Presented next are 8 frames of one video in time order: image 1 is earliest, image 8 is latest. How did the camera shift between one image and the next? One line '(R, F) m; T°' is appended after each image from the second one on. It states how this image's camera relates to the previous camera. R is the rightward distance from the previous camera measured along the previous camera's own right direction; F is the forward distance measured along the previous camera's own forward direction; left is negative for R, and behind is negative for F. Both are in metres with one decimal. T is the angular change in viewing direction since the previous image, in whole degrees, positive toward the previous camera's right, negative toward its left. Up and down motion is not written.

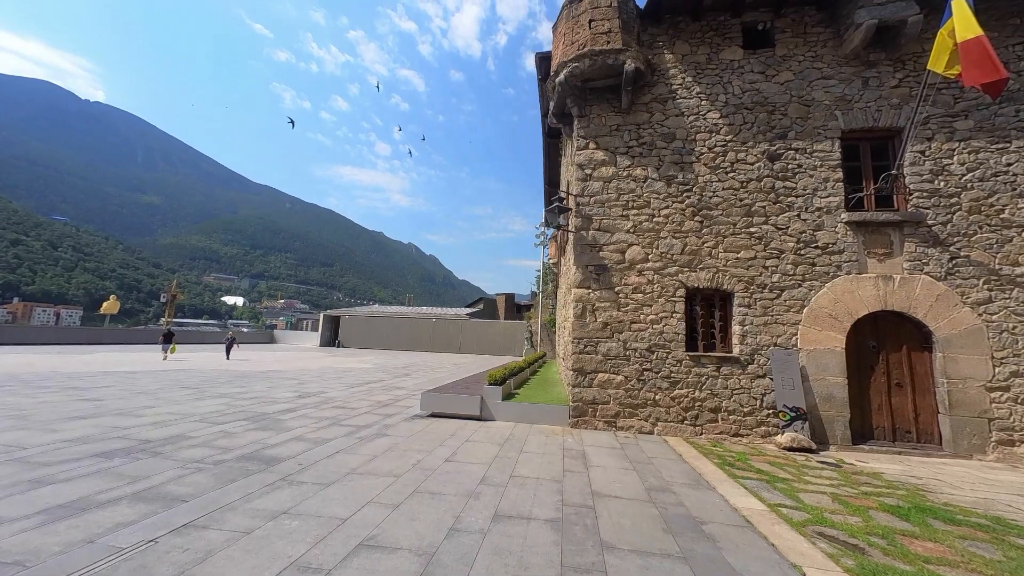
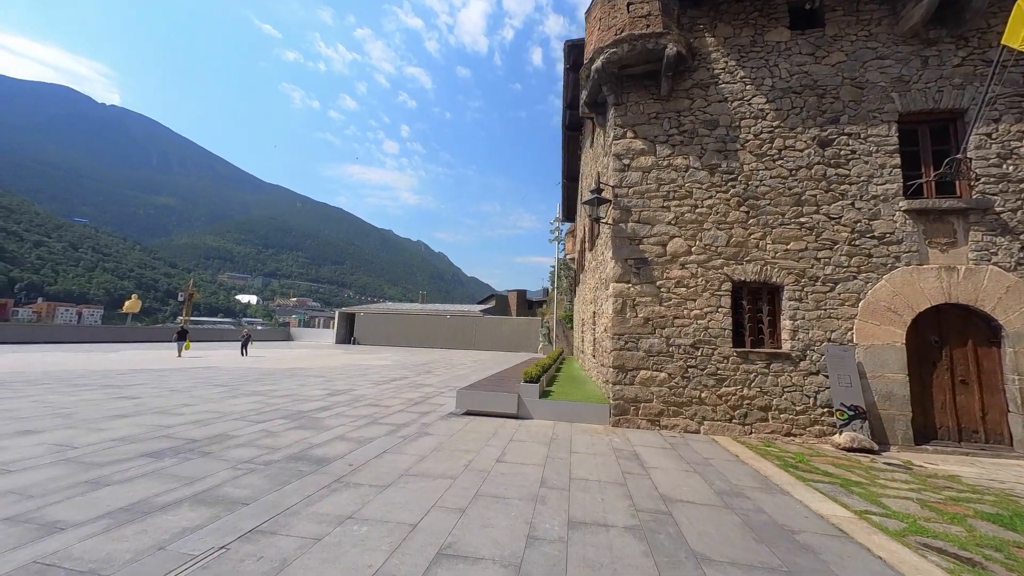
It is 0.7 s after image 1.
(-0.5, +0.2) m; -1°
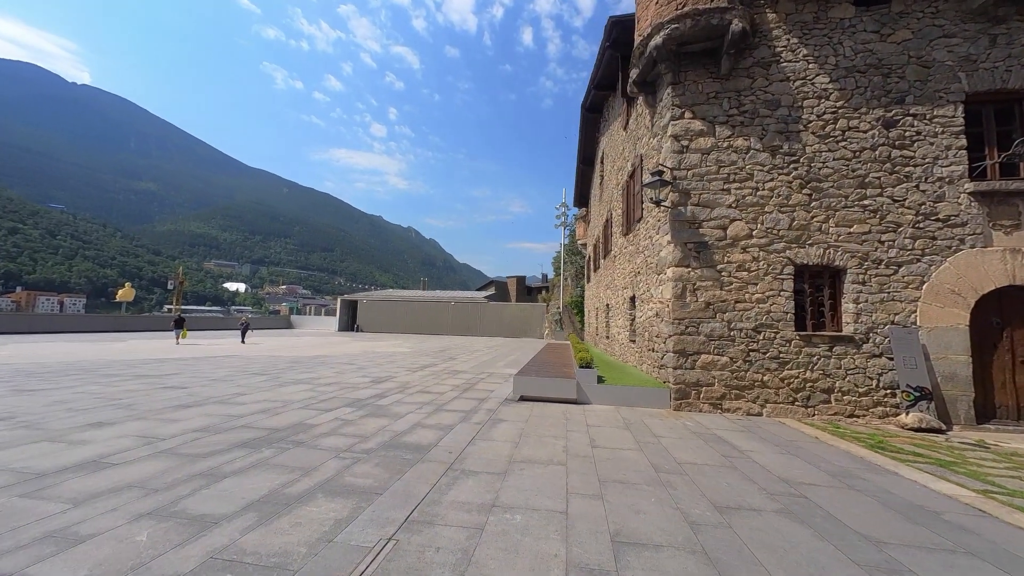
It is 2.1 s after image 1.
(-1.2, +0.1) m; +1°
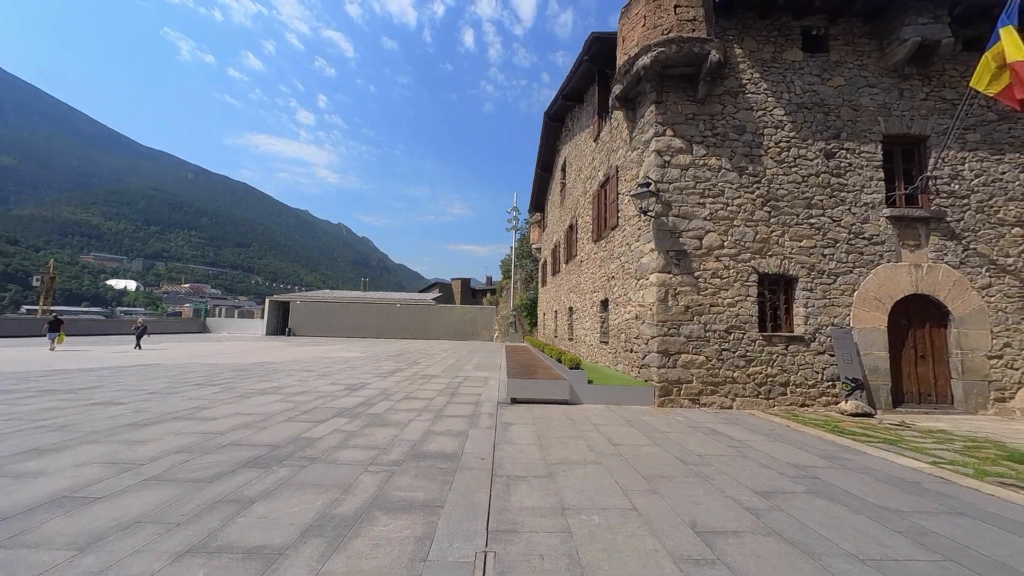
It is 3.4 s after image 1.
(-1.1, +0.1) m; +10°
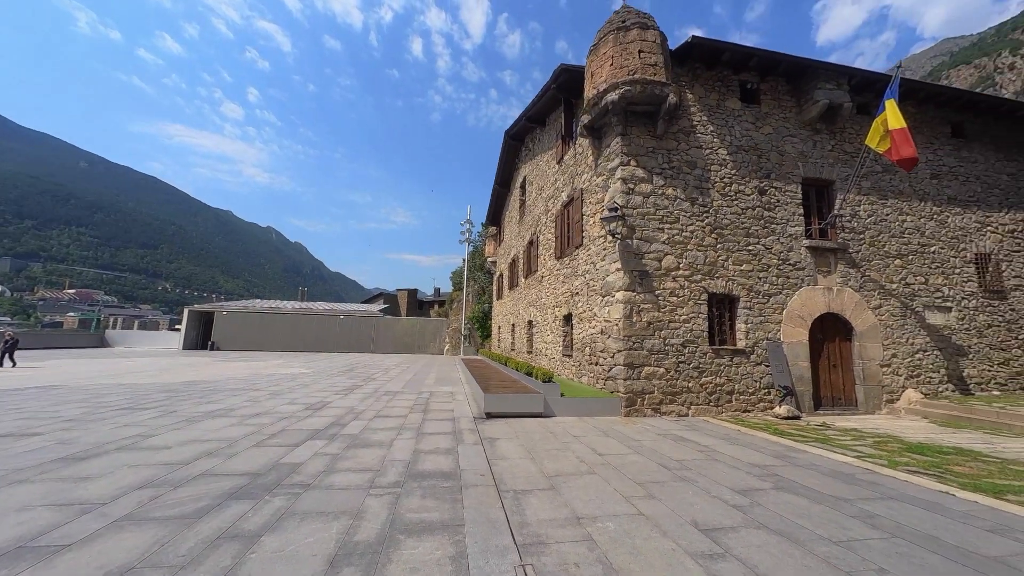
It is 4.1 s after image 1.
(-0.6, -0.1) m; +9°
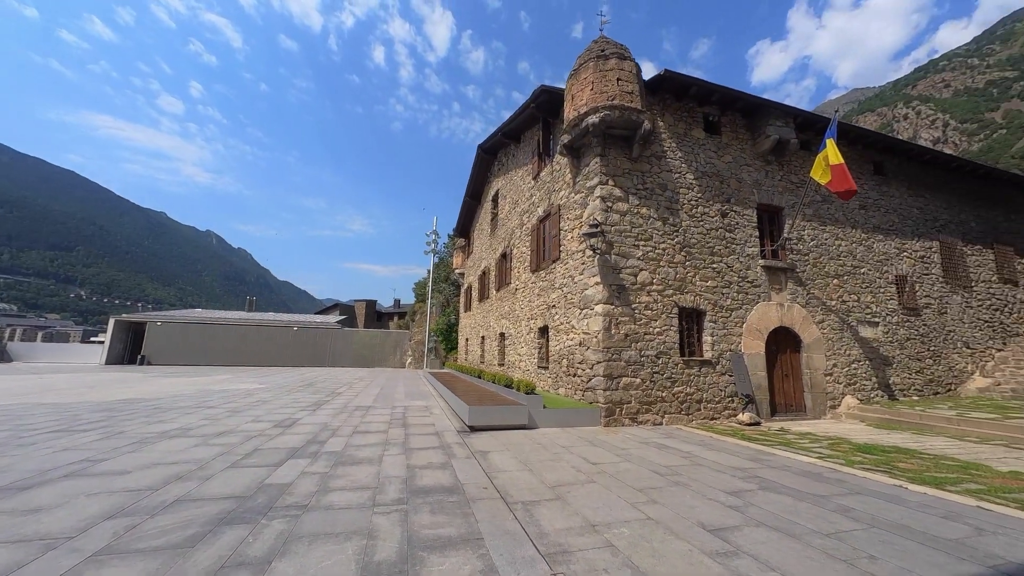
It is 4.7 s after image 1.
(-0.5, 0.0) m; +6°
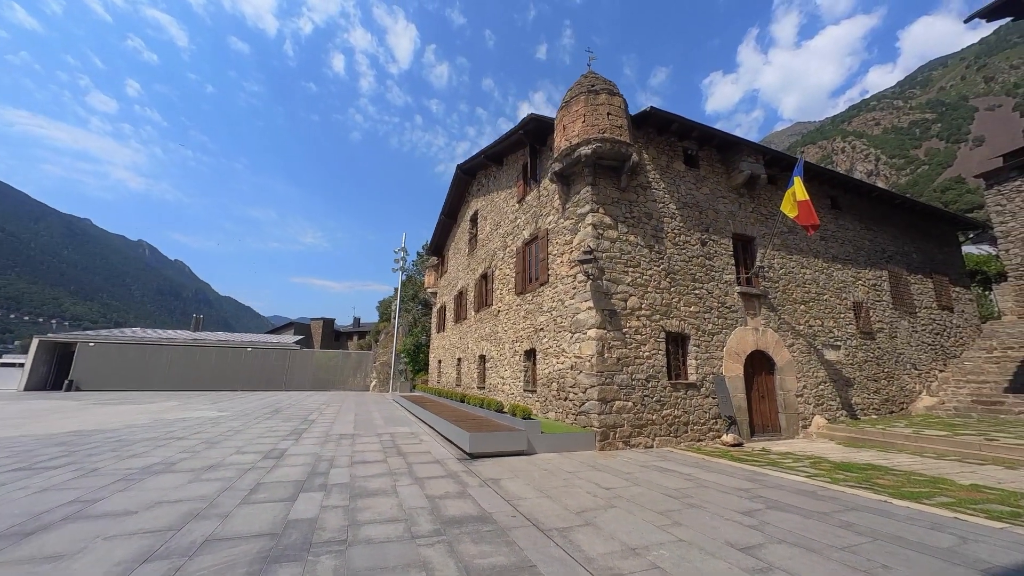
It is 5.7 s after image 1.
(-0.7, -0.2) m; +5°
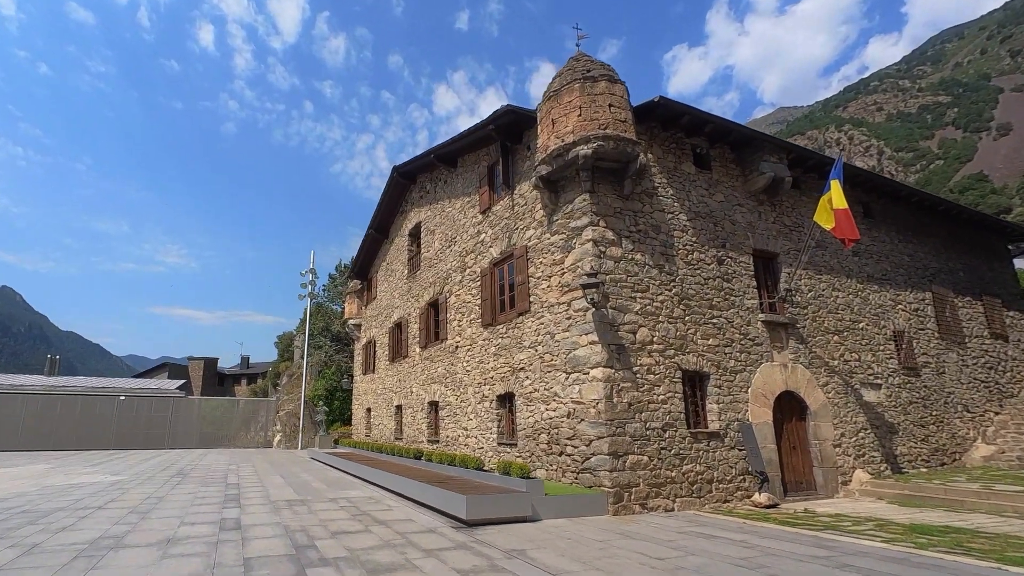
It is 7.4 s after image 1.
(-0.6, +0.3) m; +1°
